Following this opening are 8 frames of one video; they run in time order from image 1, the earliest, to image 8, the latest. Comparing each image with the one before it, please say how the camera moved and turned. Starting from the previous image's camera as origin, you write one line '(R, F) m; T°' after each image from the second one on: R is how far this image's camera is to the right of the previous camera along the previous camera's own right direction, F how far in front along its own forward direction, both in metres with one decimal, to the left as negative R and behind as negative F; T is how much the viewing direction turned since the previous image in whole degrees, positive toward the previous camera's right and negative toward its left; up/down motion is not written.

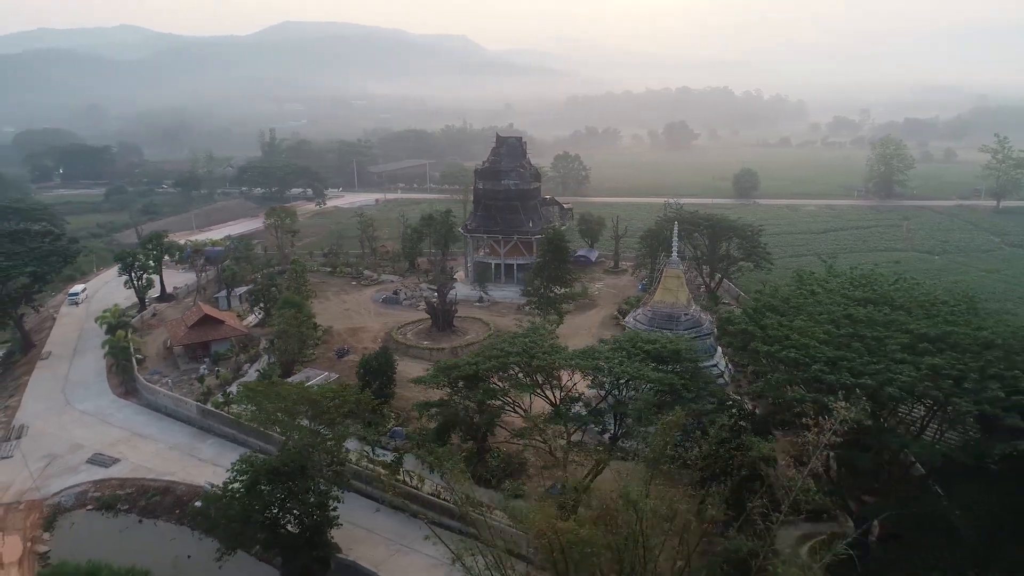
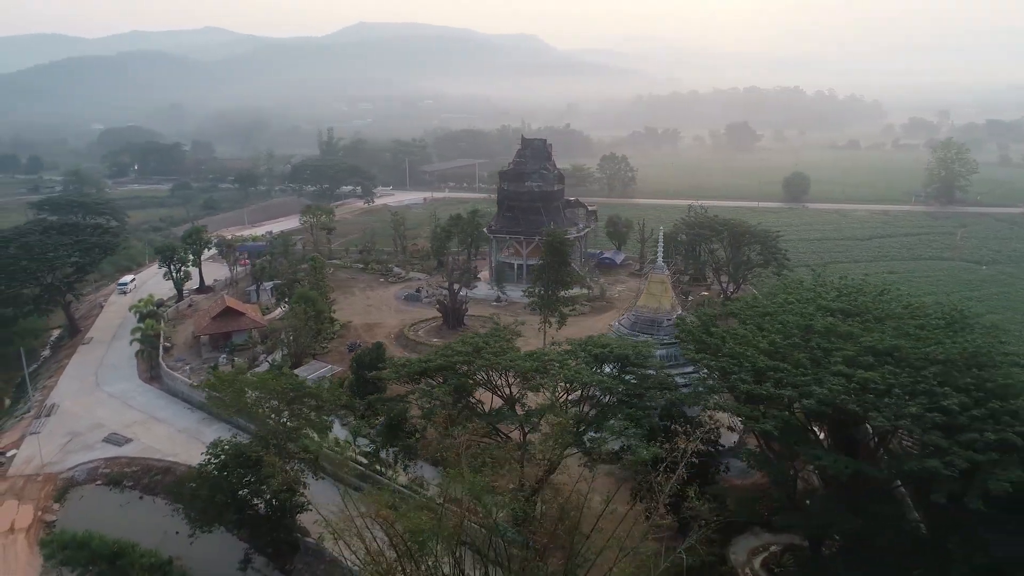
(+2.2, -0.3) m; -5°
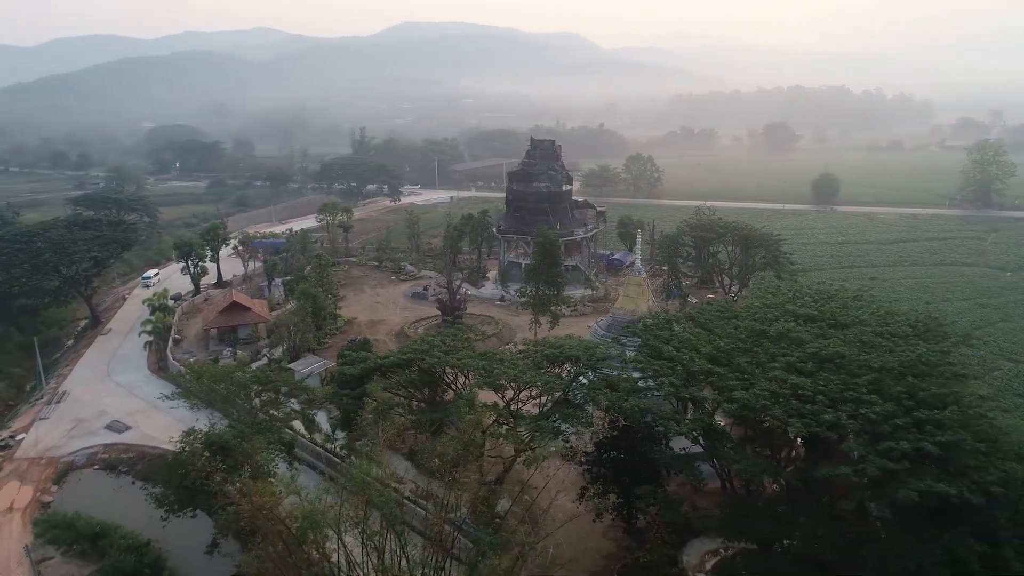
(+1.7, -0.3) m; -3°
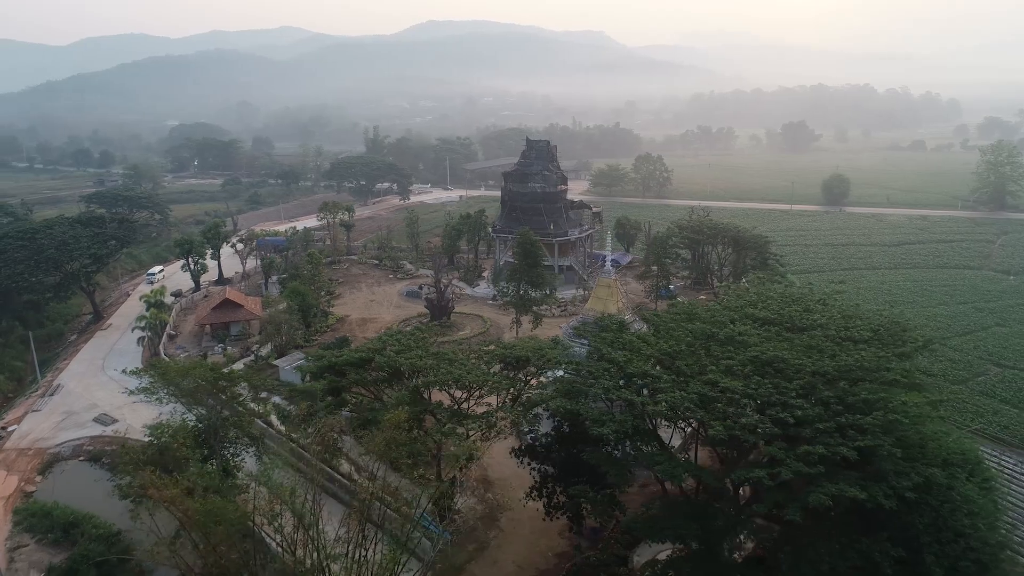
(+1.4, -0.2) m; -2°
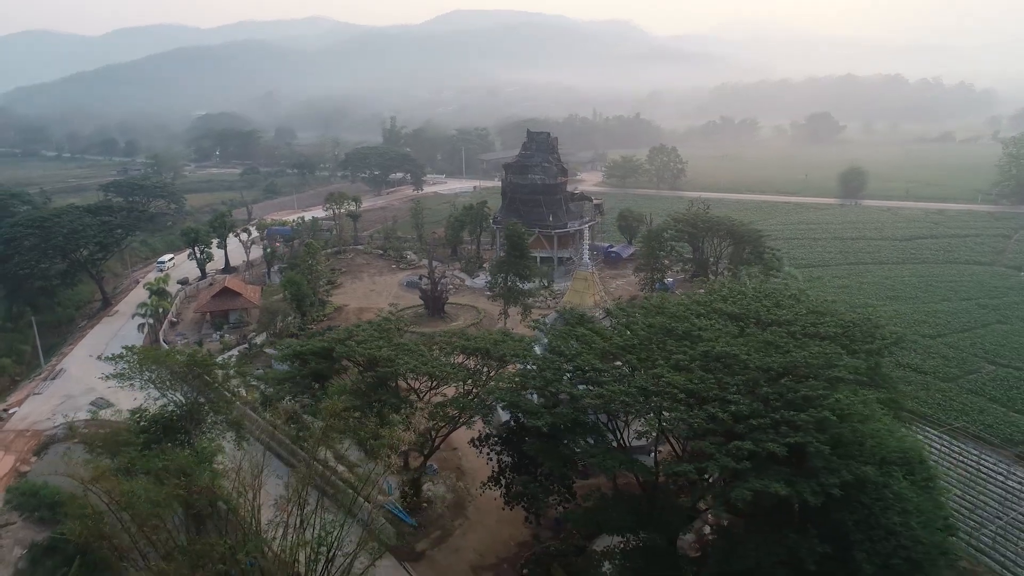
(+1.3, -0.1) m; -2°
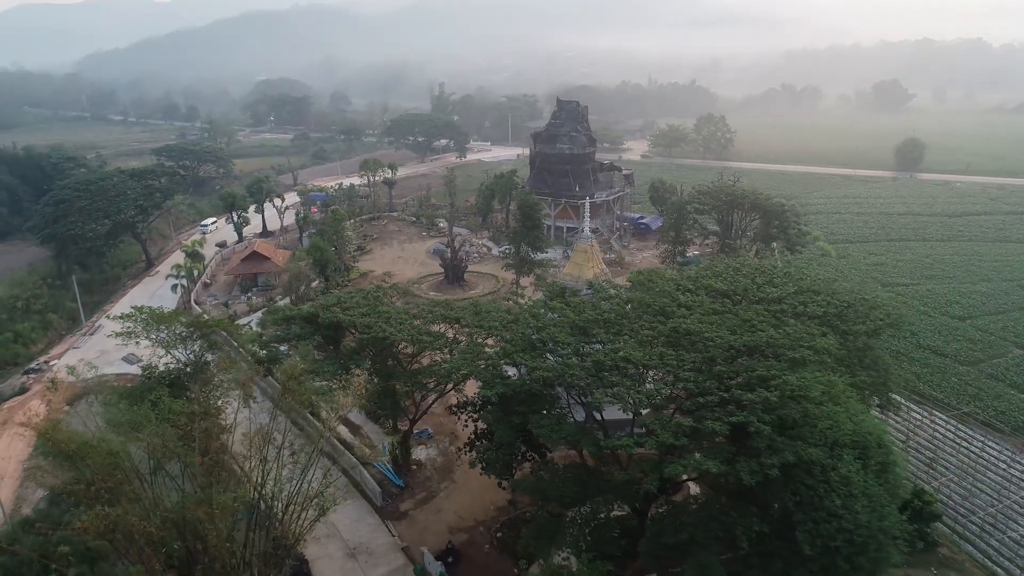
(+1.6, -0.1) m; -4°
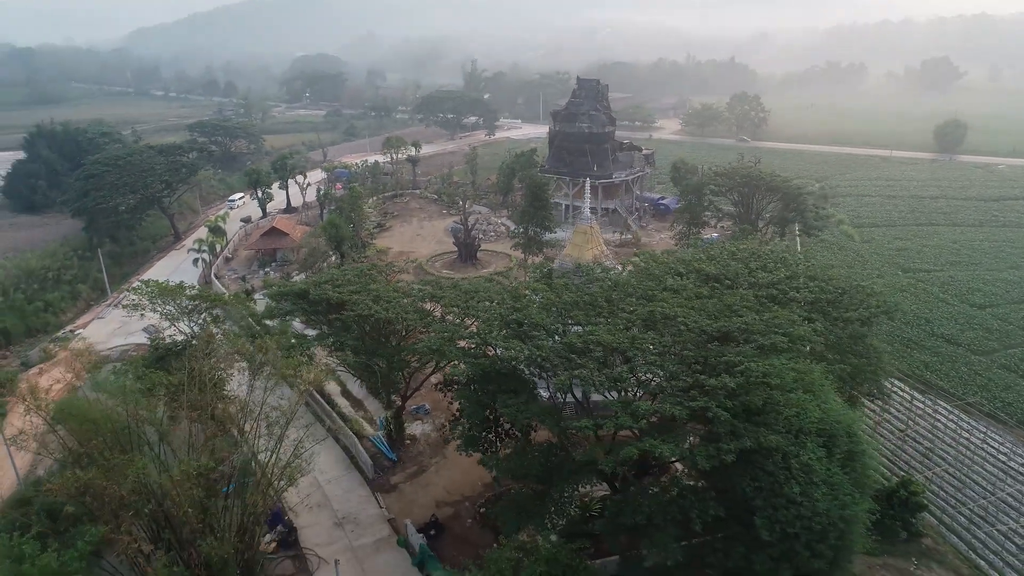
(+1.1, -0.1) m; -3°
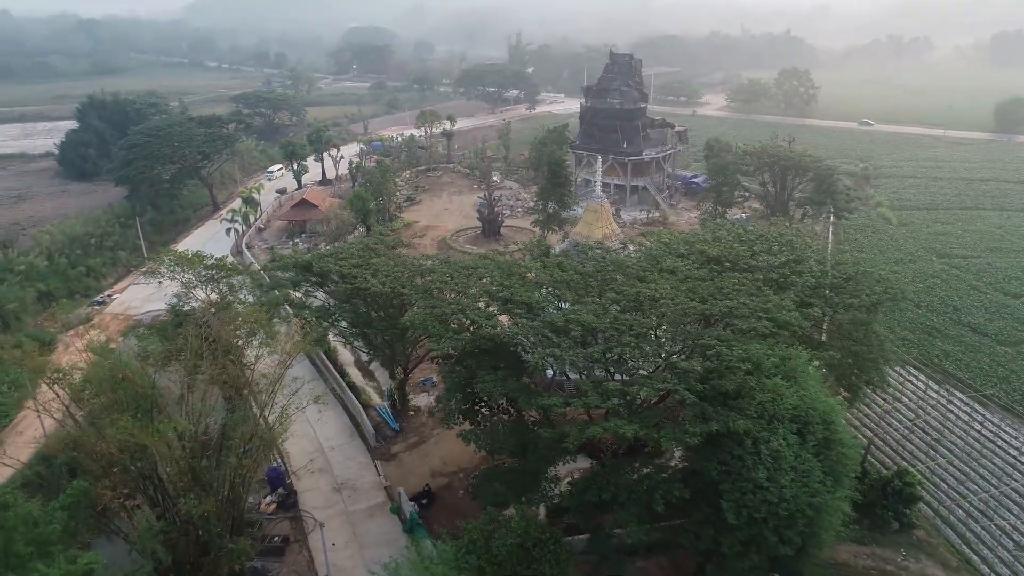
(+1.1, -0.1) m; -4°
